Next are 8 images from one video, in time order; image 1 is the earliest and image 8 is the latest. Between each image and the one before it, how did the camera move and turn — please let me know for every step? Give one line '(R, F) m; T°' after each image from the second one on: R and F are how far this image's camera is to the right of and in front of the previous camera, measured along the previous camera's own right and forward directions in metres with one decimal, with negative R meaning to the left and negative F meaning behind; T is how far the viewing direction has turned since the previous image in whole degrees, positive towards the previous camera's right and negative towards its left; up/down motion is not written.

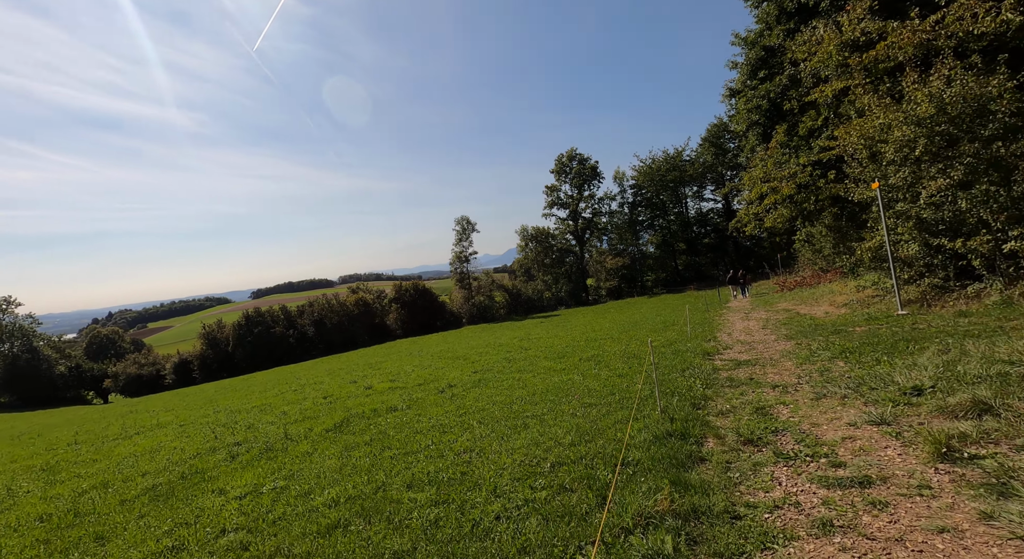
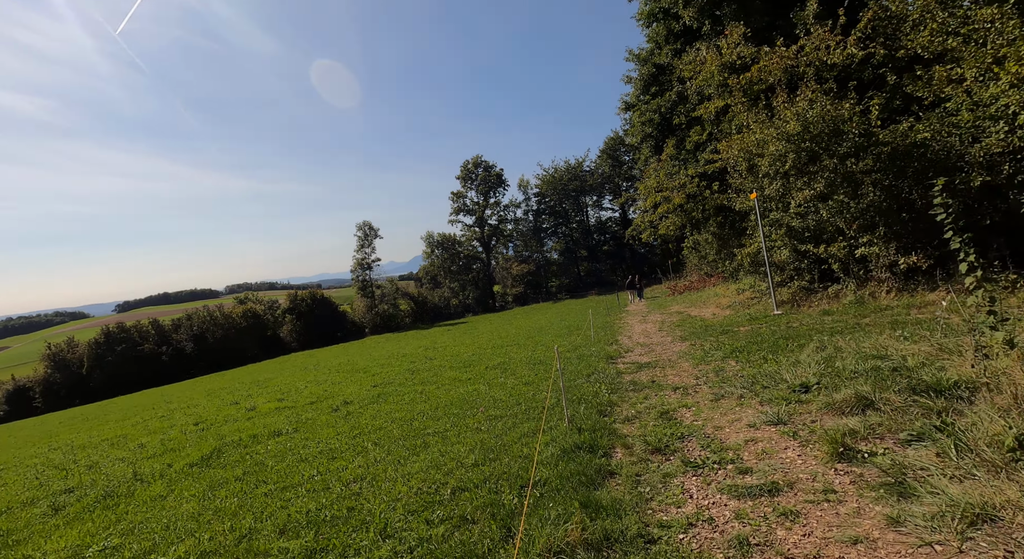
(+0.1, +0.3) m; +9°
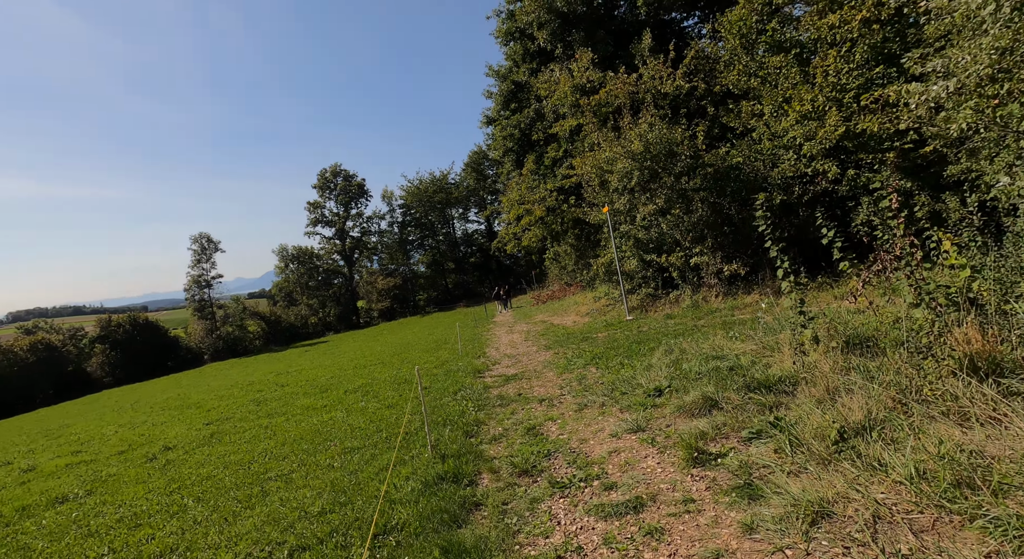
(+0.1, +0.2) m; +13°
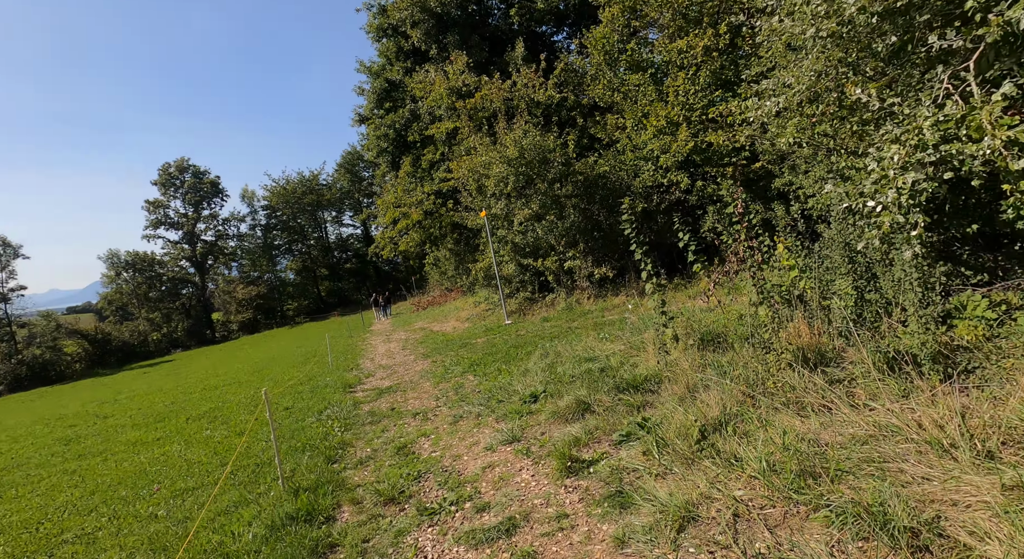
(+0.1, +0.2) m; +12°
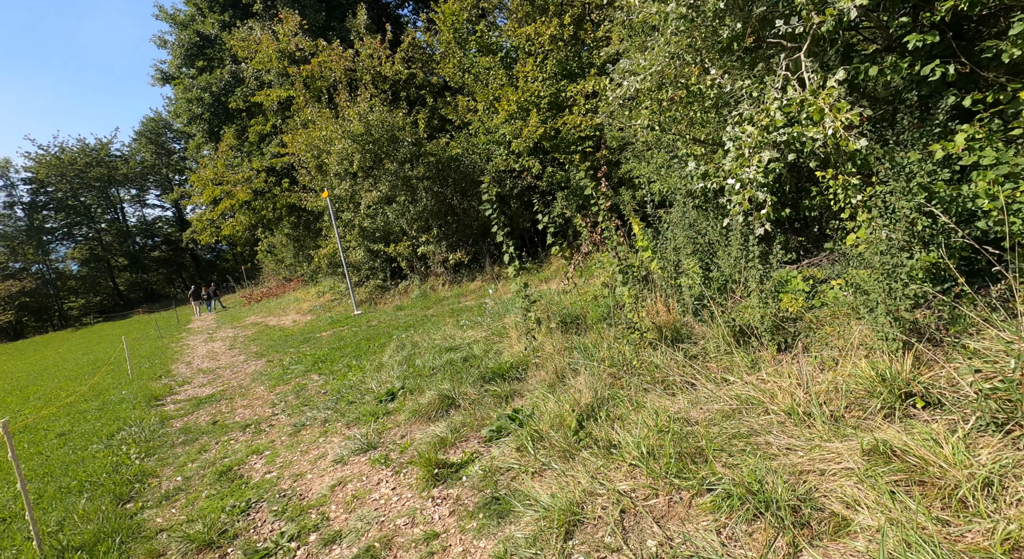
(0.0, +0.5) m; +14°
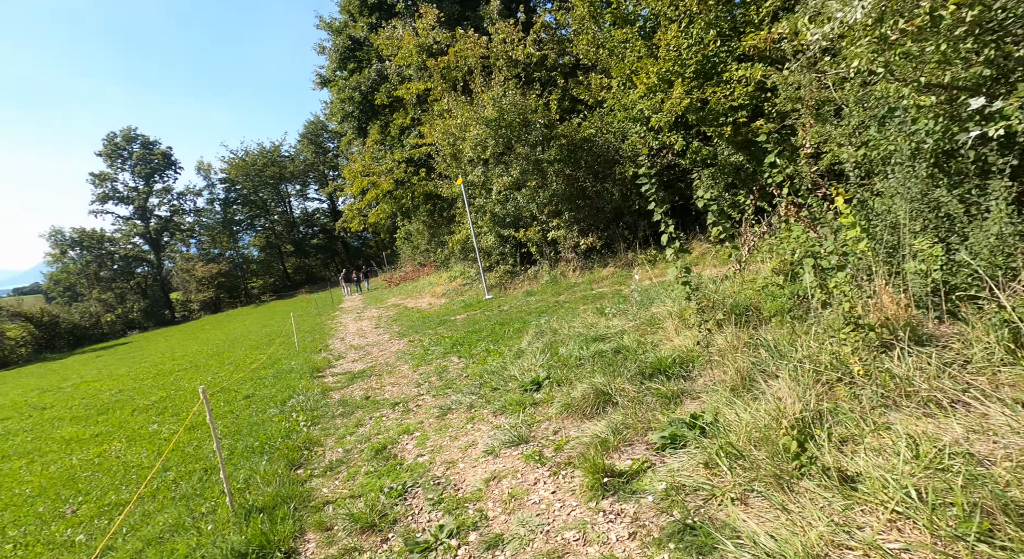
(-0.4, +0.6) m; -12°
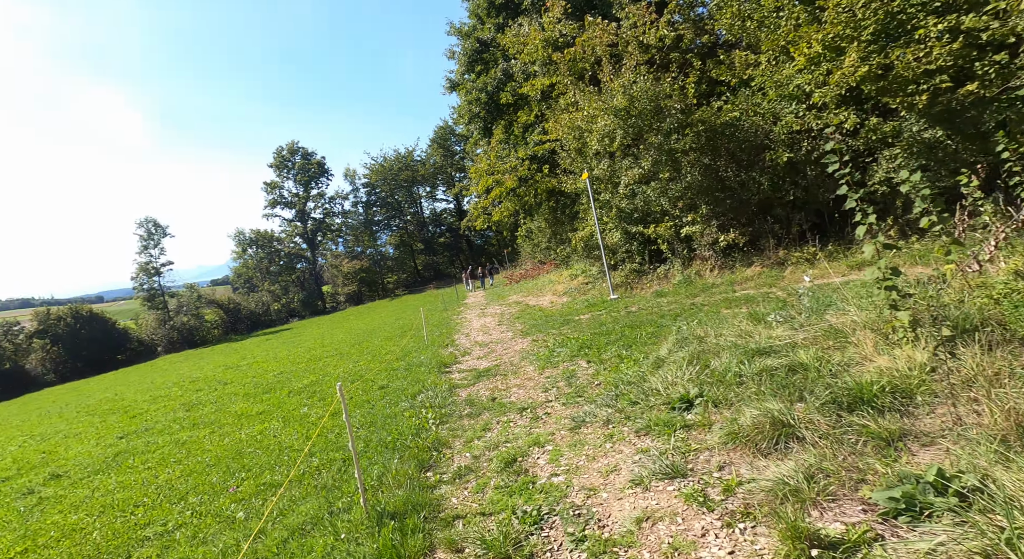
(-0.3, +0.9) m; -12°
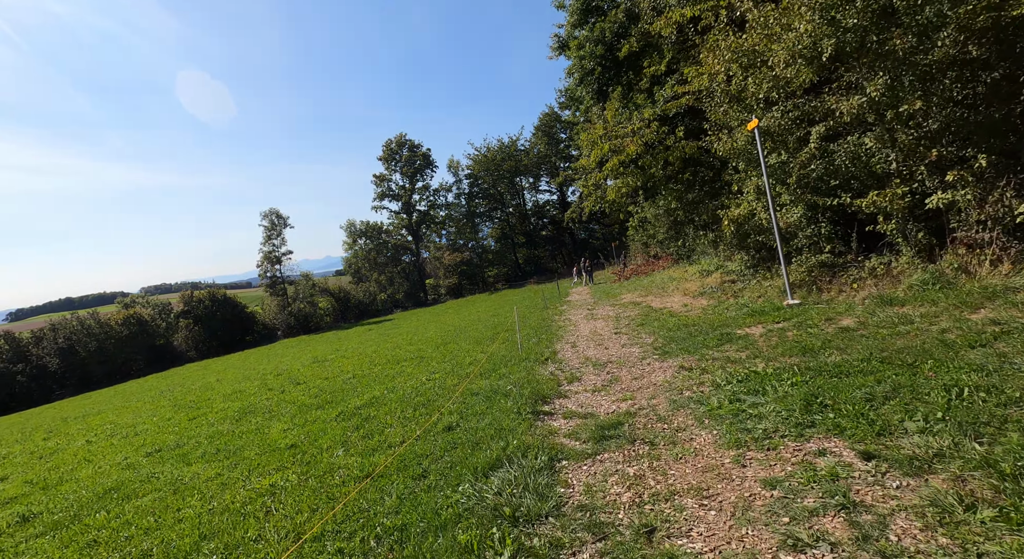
(-0.6, +5.4) m; -10°
